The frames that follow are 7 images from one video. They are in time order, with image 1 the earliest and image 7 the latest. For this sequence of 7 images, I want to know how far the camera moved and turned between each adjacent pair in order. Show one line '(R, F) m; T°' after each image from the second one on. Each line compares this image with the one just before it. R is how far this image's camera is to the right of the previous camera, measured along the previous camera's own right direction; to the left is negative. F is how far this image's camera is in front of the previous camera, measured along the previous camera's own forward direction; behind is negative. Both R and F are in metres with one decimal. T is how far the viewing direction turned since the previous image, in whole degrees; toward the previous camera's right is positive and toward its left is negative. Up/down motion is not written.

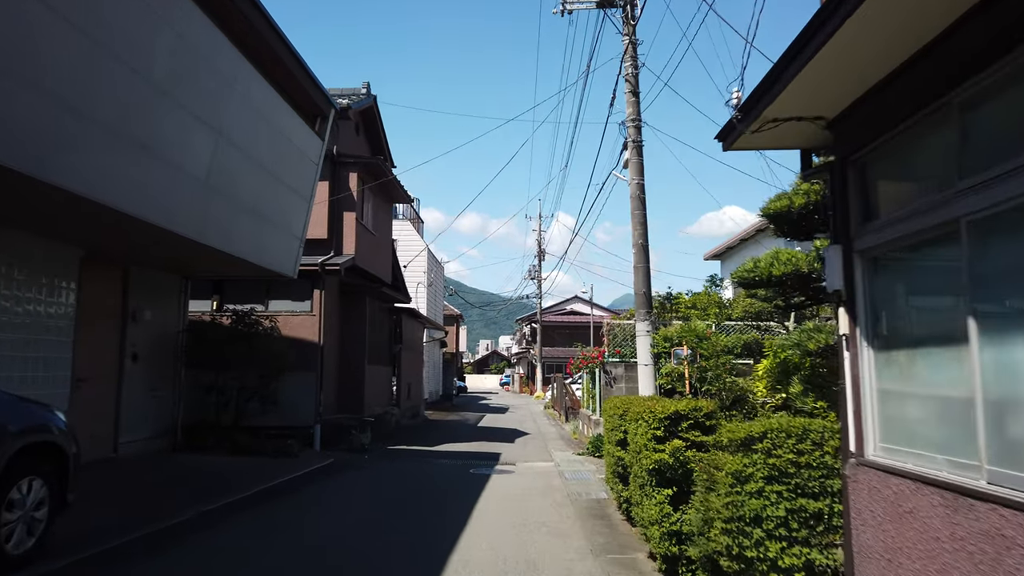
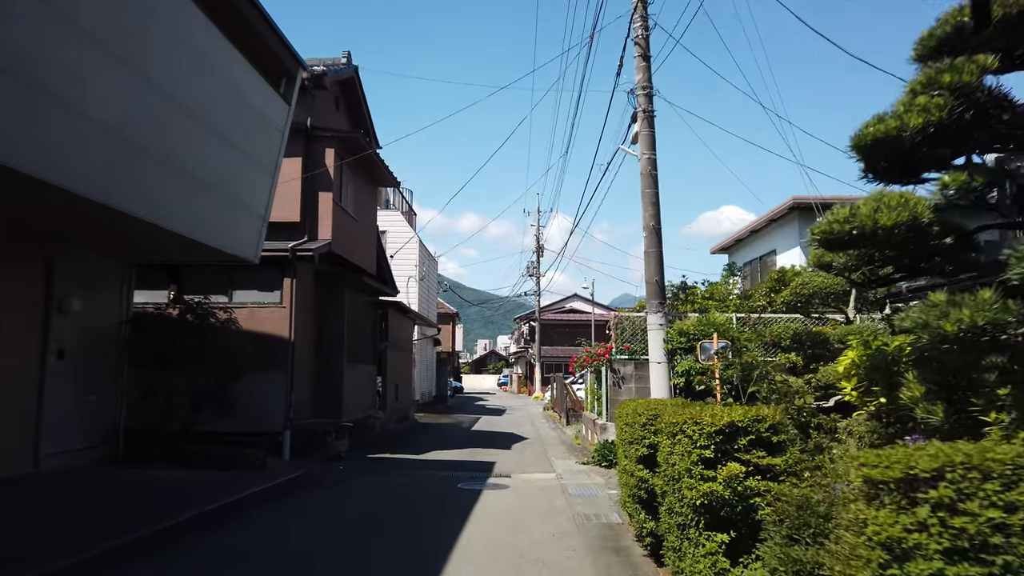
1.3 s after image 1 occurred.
(0.0, +1.6) m; 0°
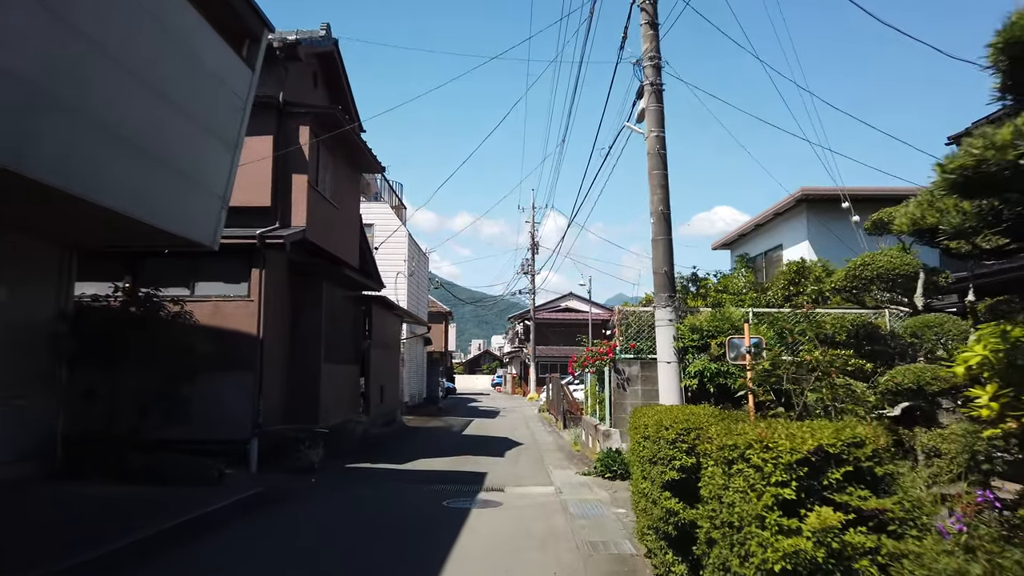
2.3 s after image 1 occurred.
(0.0, +1.2) m; 0°
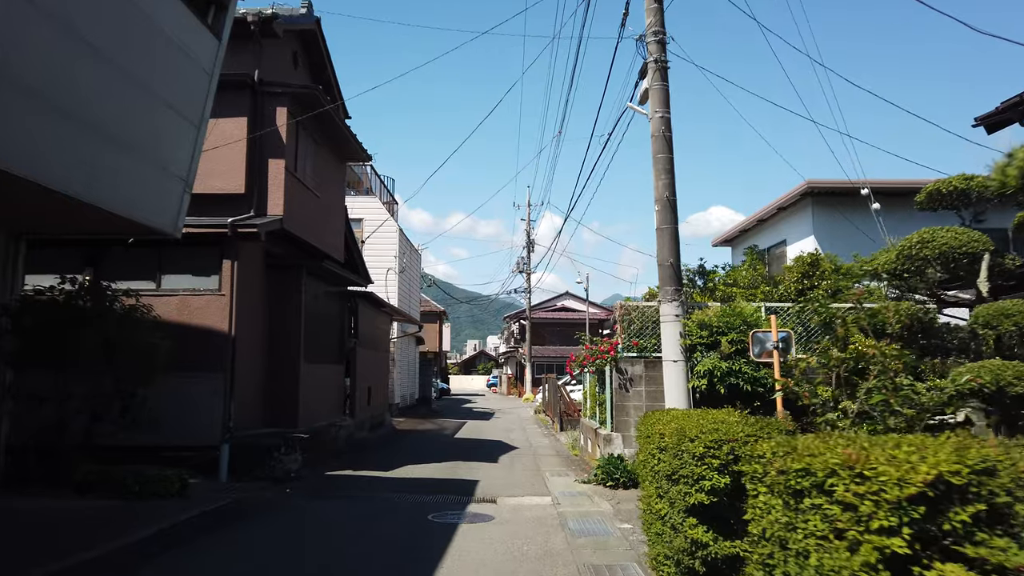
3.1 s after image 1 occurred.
(0.0, +0.9) m; 0°
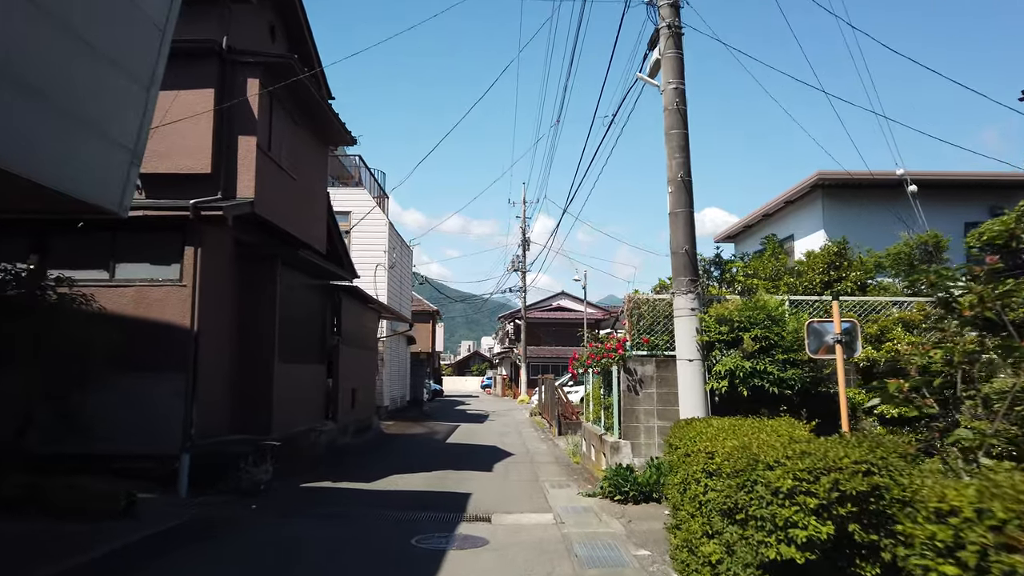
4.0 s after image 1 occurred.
(0.0, +1.1) m; 0°
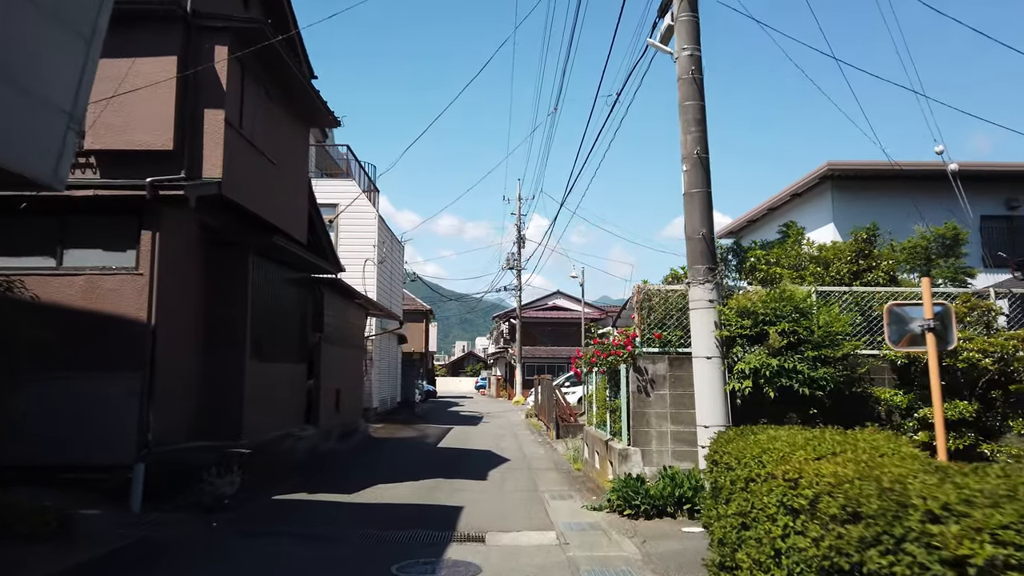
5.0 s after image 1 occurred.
(0.0, +1.0) m; 0°
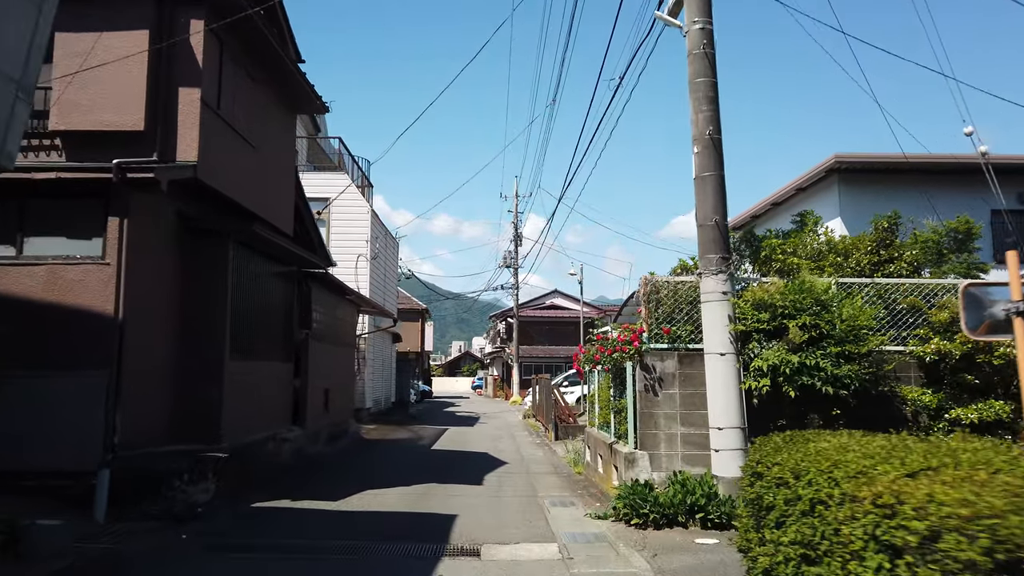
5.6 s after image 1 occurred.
(0.0, +0.6) m; 0°
